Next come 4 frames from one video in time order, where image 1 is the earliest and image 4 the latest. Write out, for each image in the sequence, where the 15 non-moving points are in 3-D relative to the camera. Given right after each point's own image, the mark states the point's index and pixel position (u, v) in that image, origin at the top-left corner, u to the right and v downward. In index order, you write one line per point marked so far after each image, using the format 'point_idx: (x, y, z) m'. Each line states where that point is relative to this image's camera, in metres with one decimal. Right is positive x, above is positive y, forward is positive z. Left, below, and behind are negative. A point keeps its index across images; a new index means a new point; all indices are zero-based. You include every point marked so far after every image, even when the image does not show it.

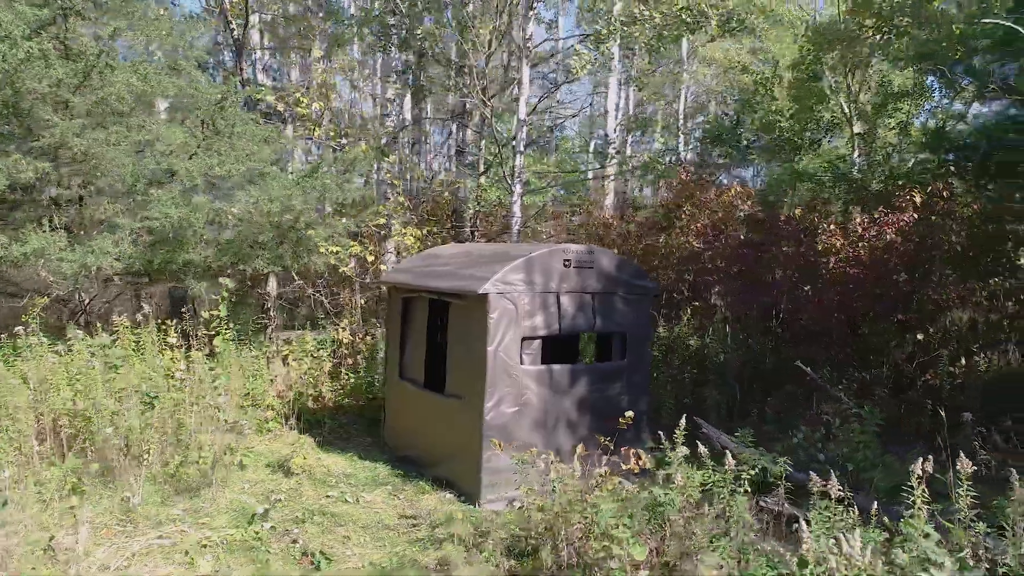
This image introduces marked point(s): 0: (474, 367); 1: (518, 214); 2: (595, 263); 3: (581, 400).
0: (-0.3, -0.6, +5.6) m
1: (+0.2, +1.0, +10.2) m
2: (+0.7, +0.2, +6.0) m
3: (+0.6, -0.9, +5.9) m
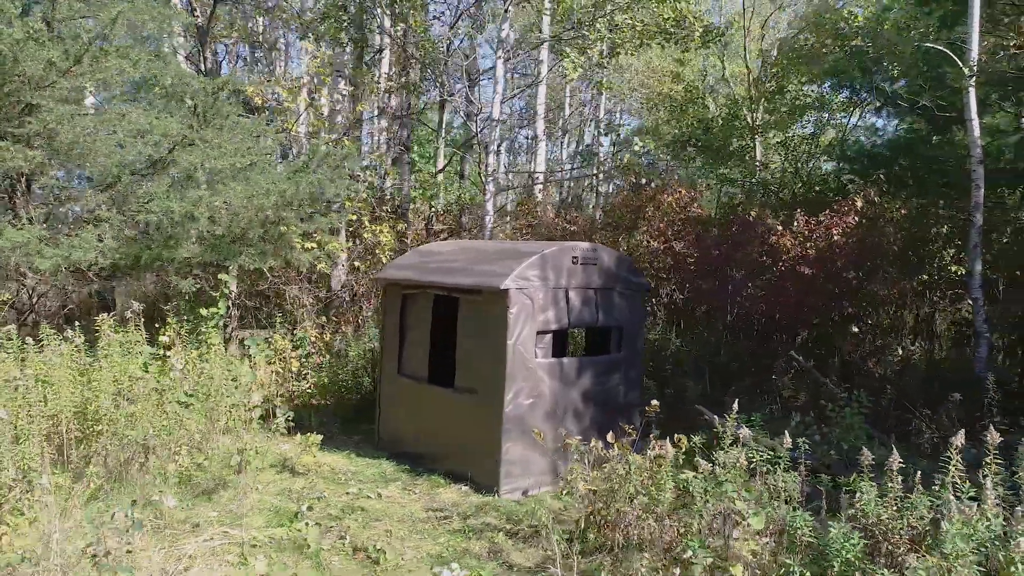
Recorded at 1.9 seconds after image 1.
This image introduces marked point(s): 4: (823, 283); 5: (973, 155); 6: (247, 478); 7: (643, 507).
0: (-0.2, -0.6, +5.7) m
1: (-0.3, +1.1, +10.3) m
2: (+0.7, +0.2, +6.2) m
3: (+0.6, -0.9, +6.1) m
4: (+3.6, +0.1, +8.3) m
5: (+5.2, +1.5, +8.1) m
6: (-1.9, -1.4, +5.2) m
7: (+0.8, -1.3, +4.2) m
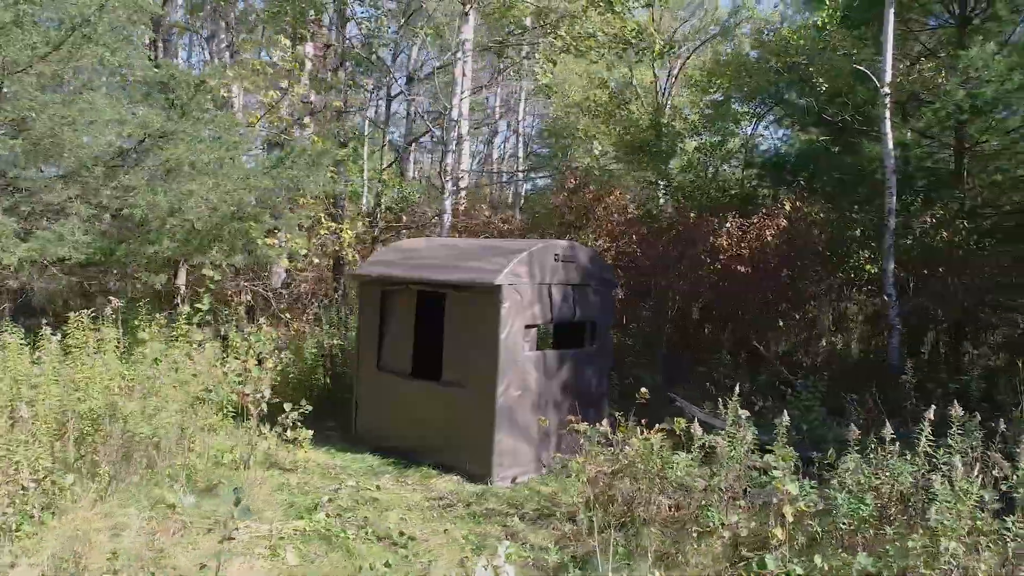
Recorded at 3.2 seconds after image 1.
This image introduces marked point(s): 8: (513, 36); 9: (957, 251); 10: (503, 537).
0: (-0.3, -0.6, +5.9) m
1: (-1.0, +1.1, +10.5) m
2: (+0.6, +0.3, +6.5) m
3: (+0.5, -0.9, +6.4) m
4: (+3.1, +0.1, +9.0) m
5: (+4.7, +1.5, +9.1) m
6: (-1.9, -1.3, +5.2) m
7: (+0.9, -1.2, +4.5) m
8: (+0.1, +4.0, +11.5) m
9: (+5.5, +0.5, +8.9) m
10: (-0.1, -1.6, +4.6) m
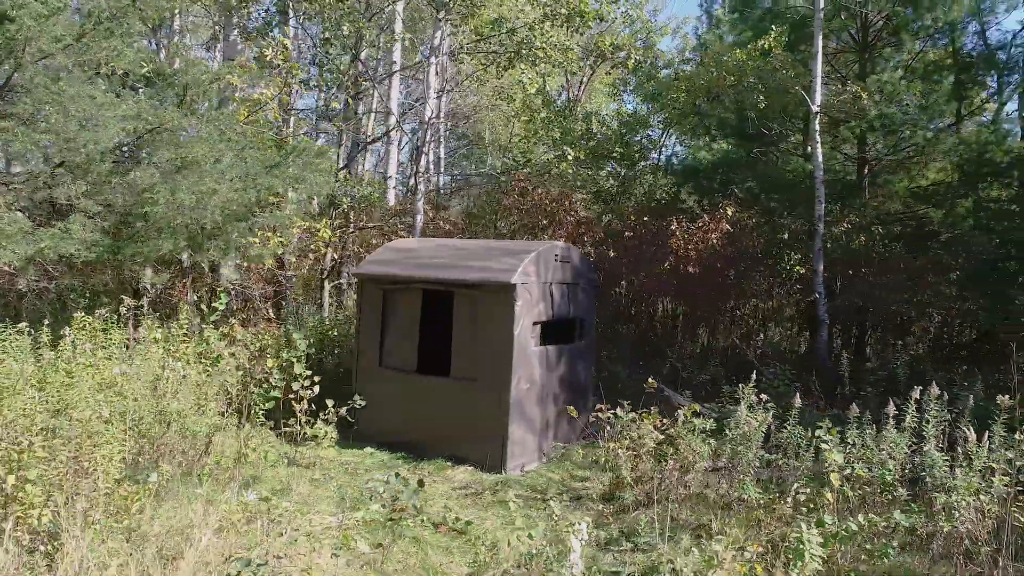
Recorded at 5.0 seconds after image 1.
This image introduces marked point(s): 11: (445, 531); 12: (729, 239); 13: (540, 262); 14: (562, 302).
0: (-0.2, -0.5, +6.2) m
1: (-1.6, +1.1, +10.6) m
2: (+0.6, +0.3, +7.0) m
3: (+0.5, -0.8, +6.8) m
4: (+2.7, +0.1, +9.8) m
5: (+4.3, +1.6, +10.1) m
6: (-1.7, -1.3, +5.2) m
7: (+1.2, -1.2, +5.0) m
8: (-0.7, +4.0, +11.8) m
9: (+5.1, +0.5, +10.1) m
10: (+0.2, -1.6, +4.9) m
11: (-0.4, -1.6, +4.6) m
12: (+3.1, +0.7, +9.9) m
13: (+0.3, +0.2, +6.4) m
14: (+0.5, -0.1, +6.8) m
